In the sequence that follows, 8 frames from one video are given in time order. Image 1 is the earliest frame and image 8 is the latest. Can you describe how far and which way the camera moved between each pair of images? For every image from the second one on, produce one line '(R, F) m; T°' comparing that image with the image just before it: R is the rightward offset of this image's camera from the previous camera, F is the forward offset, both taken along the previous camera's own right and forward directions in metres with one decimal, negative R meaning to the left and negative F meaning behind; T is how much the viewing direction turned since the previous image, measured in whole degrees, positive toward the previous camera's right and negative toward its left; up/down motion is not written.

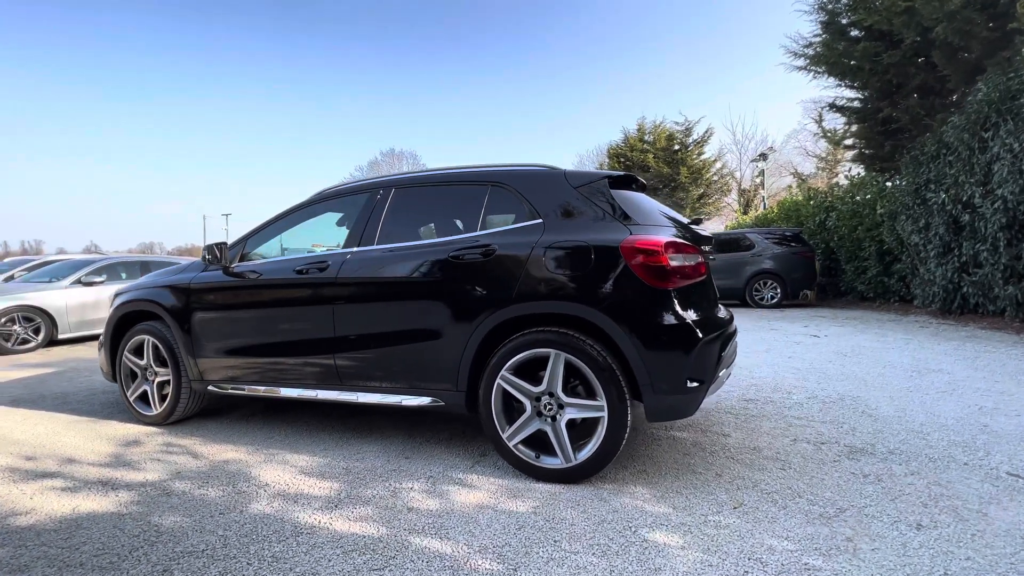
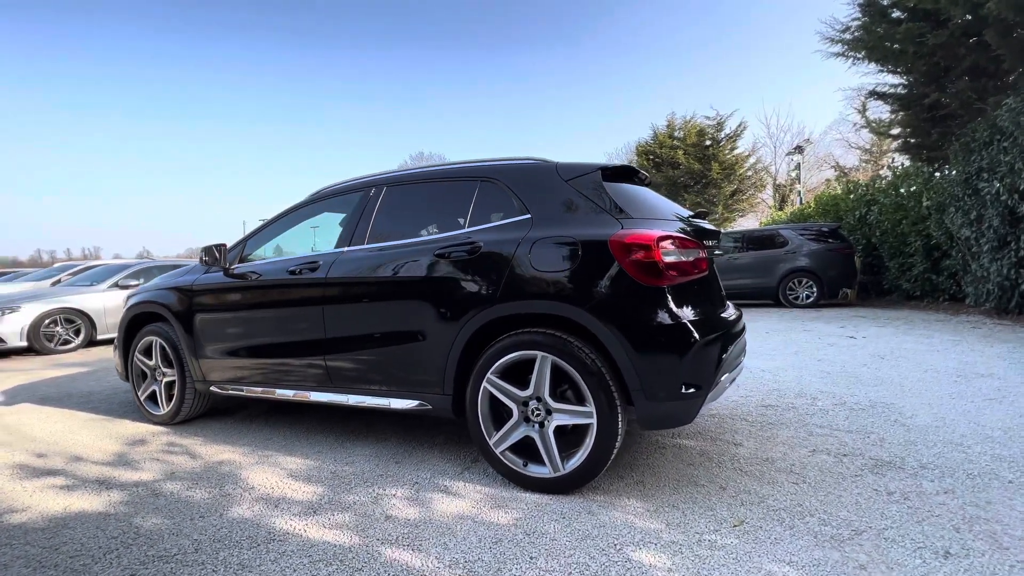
(+0.3, +0.2) m; -4°
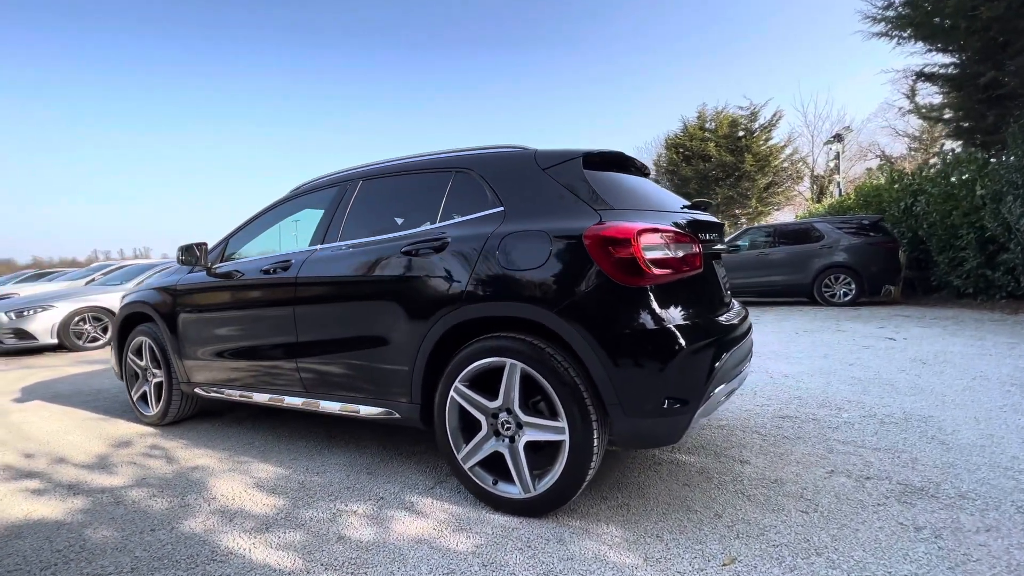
(+0.3, +0.3) m; -4°
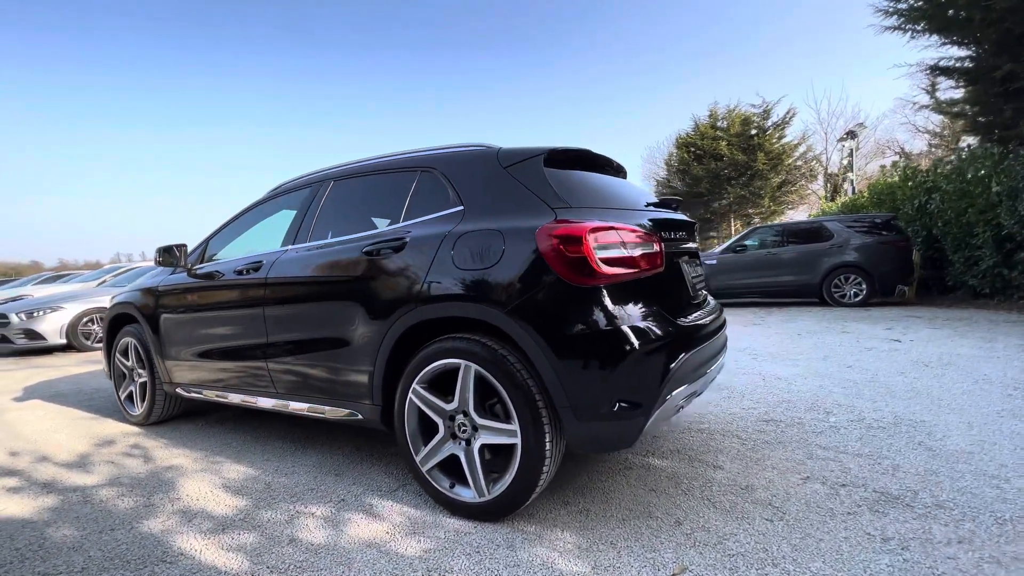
(+0.3, +0.1) m; -2°
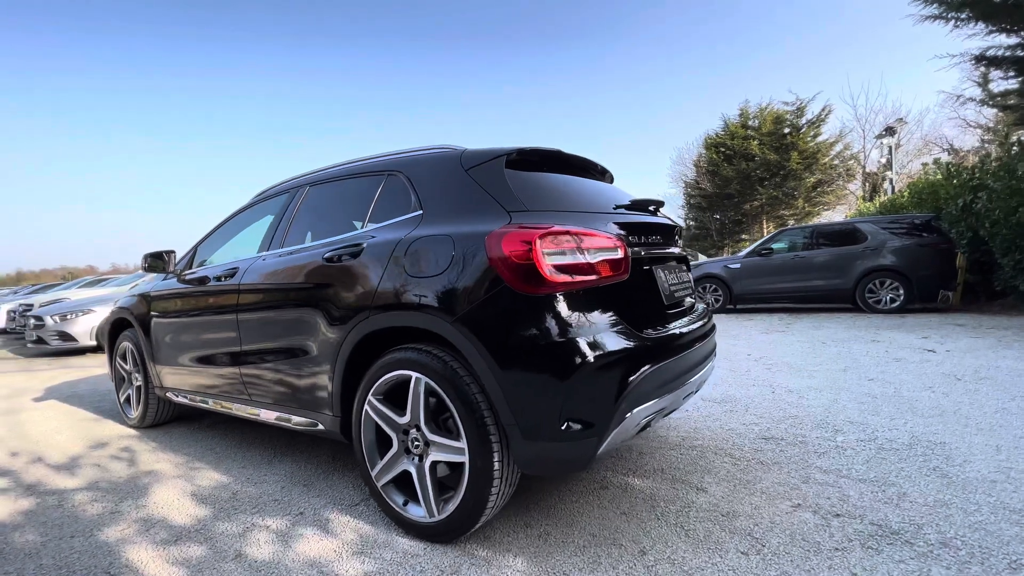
(+0.3, +0.2) m; -4°
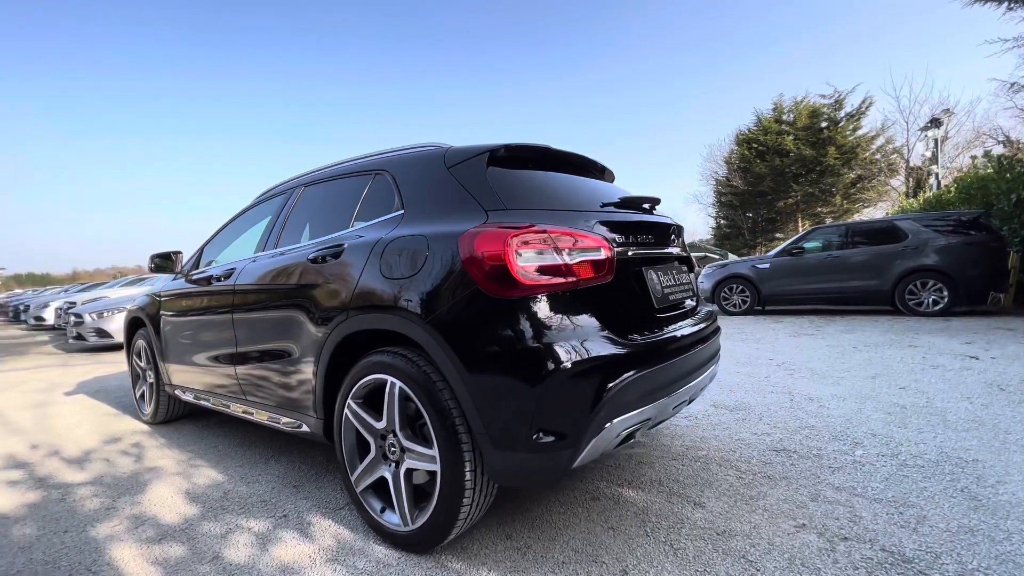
(+0.2, +0.1) m; -4°
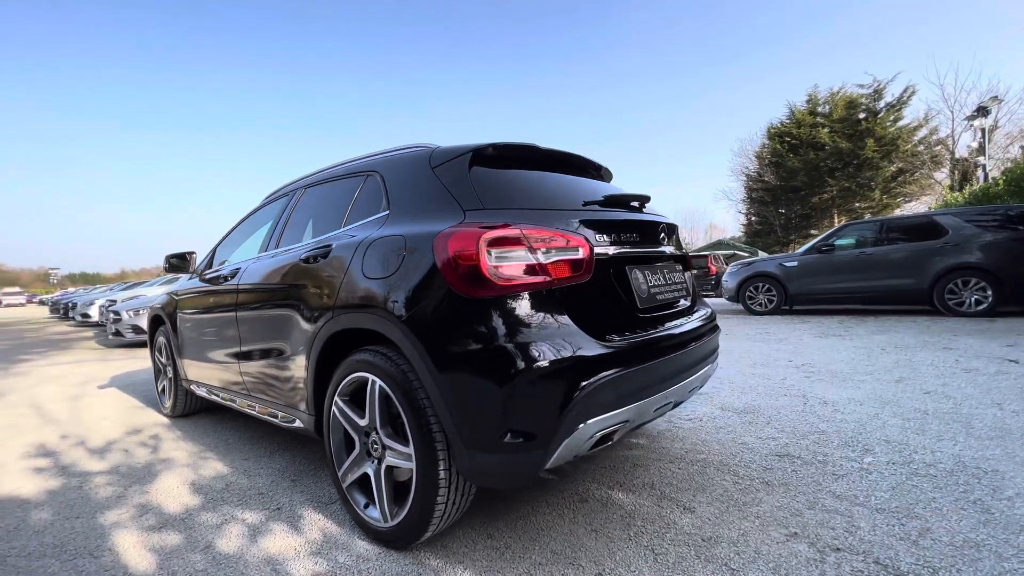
(+0.2, 0.0) m; -4°
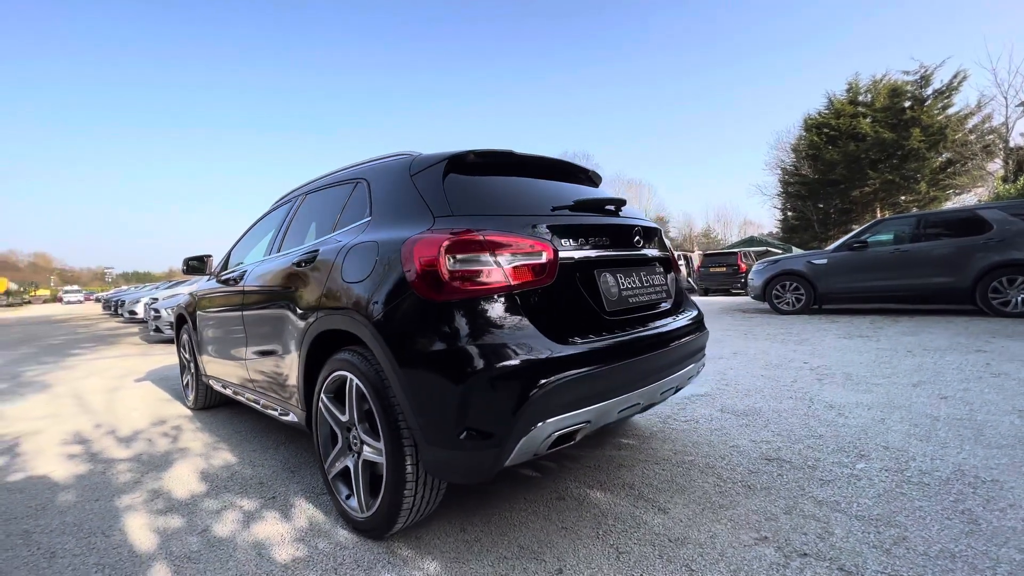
(+0.3, 0.0) m; -4°
